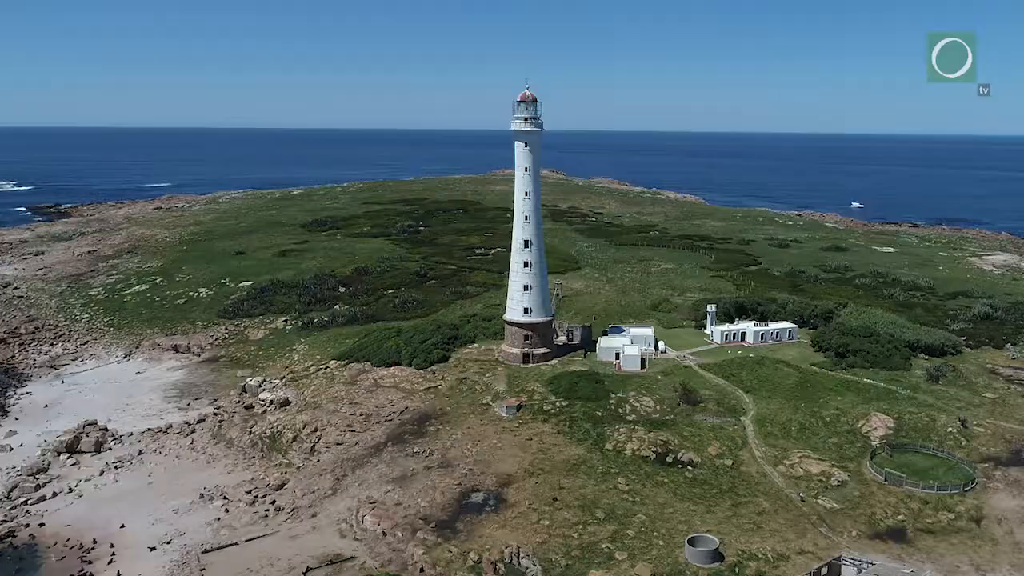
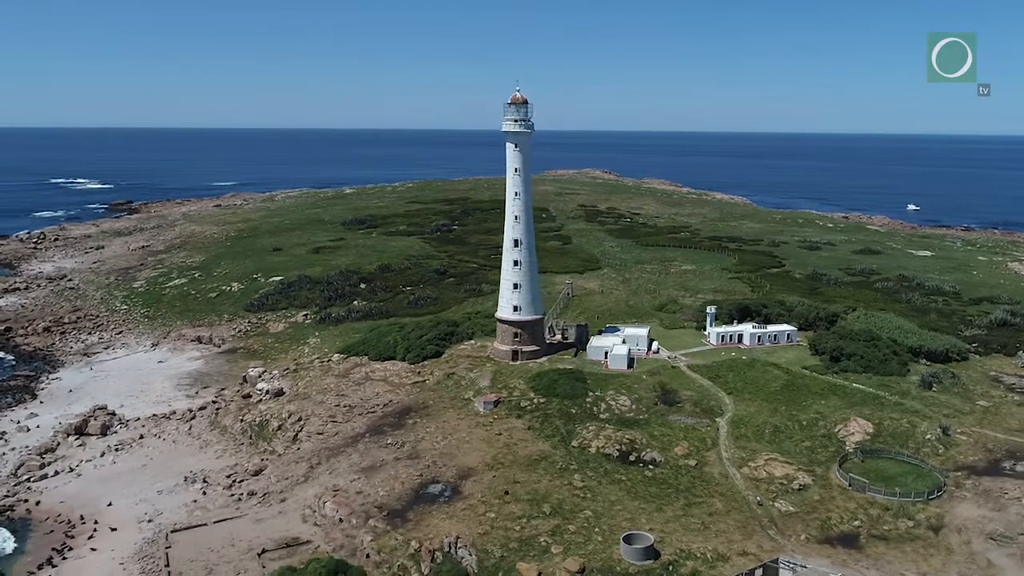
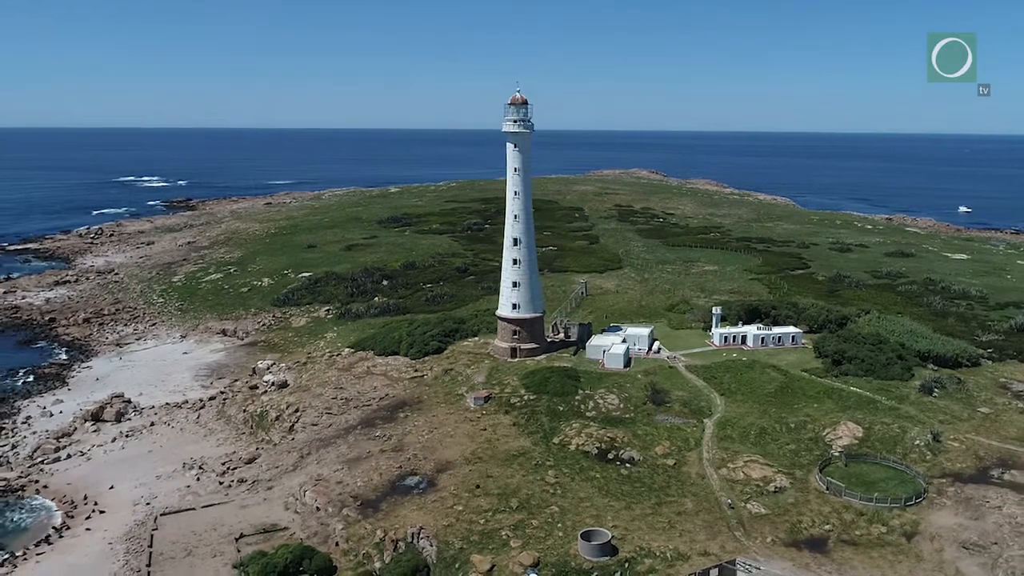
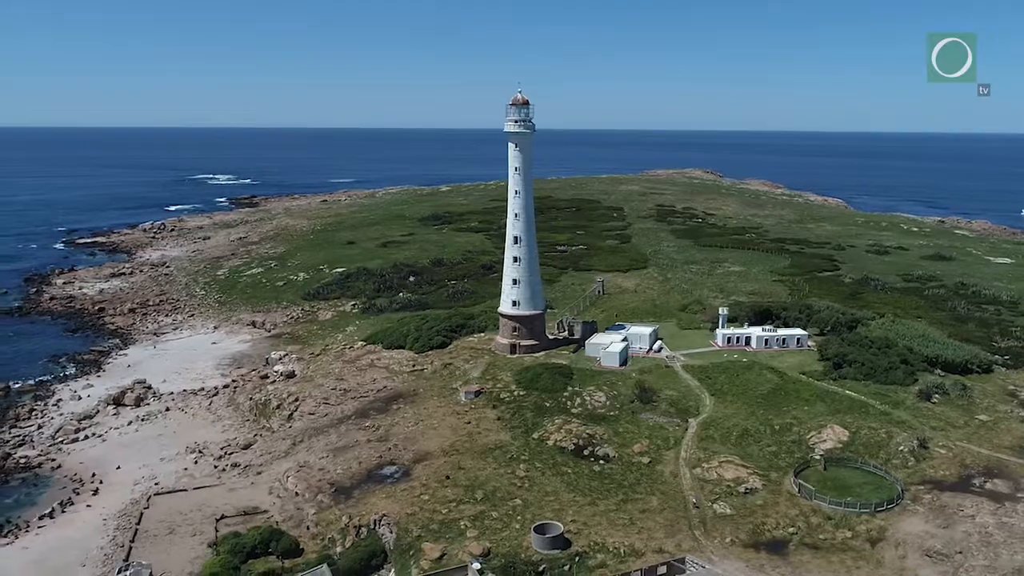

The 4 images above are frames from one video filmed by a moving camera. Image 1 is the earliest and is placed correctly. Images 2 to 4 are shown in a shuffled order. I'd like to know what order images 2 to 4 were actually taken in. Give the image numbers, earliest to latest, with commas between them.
2, 3, 4
